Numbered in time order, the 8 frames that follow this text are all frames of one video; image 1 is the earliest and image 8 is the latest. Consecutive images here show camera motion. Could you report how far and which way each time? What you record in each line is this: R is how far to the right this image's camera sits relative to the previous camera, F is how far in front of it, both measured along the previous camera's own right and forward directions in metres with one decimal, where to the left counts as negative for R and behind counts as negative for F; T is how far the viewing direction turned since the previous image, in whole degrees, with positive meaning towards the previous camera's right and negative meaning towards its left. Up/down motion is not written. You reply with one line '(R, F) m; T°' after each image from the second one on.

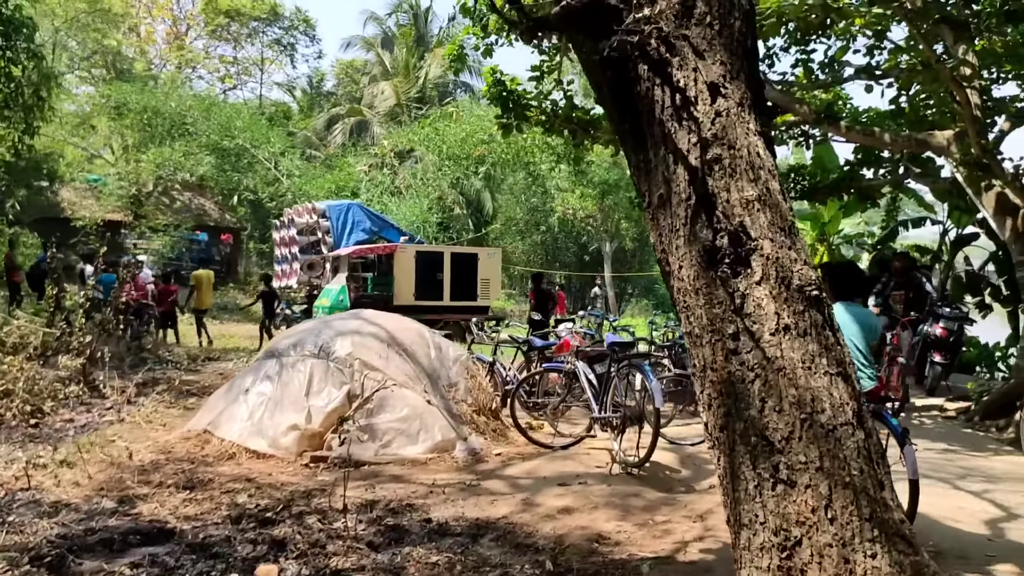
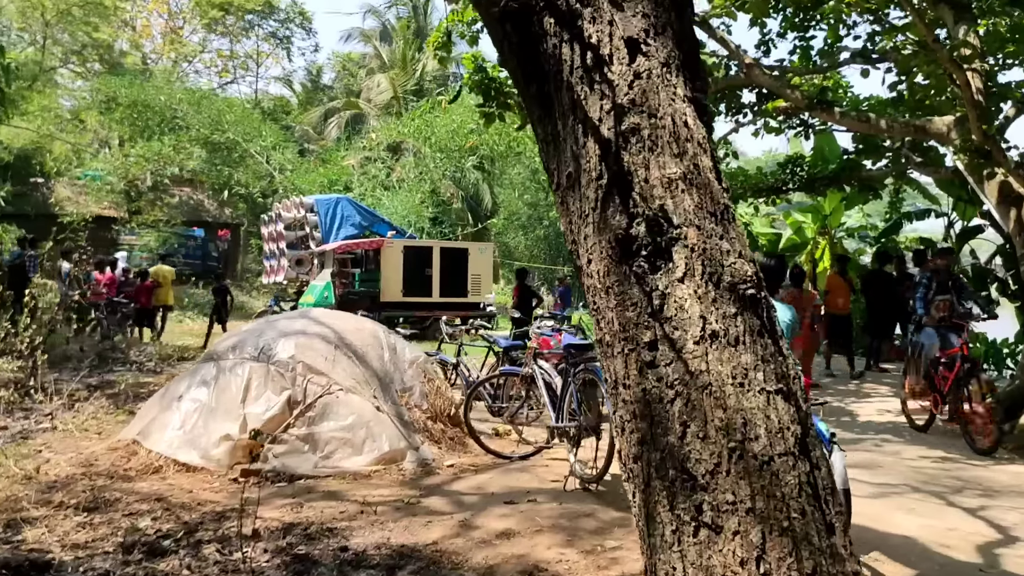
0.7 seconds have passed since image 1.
(+0.3, +0.5) m; -1°
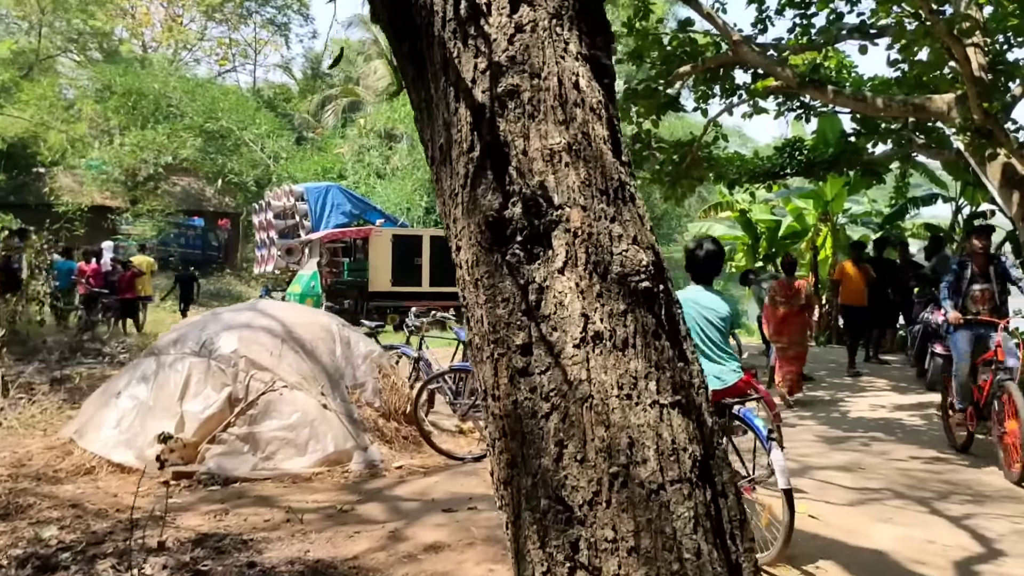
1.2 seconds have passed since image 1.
(+0.3, +0.3) m; -1°
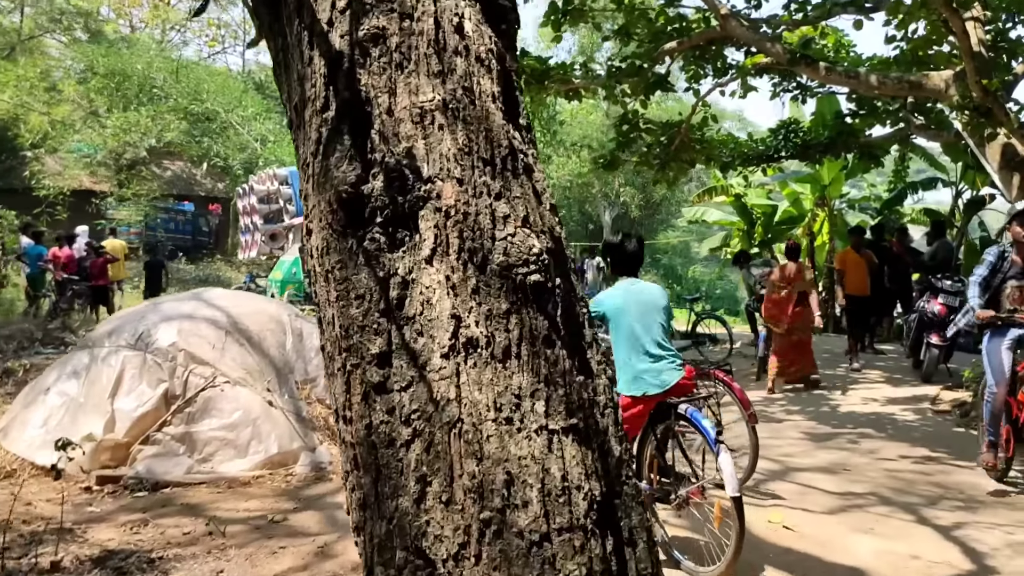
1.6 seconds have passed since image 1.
(+0.2, +0.4) m; 0°
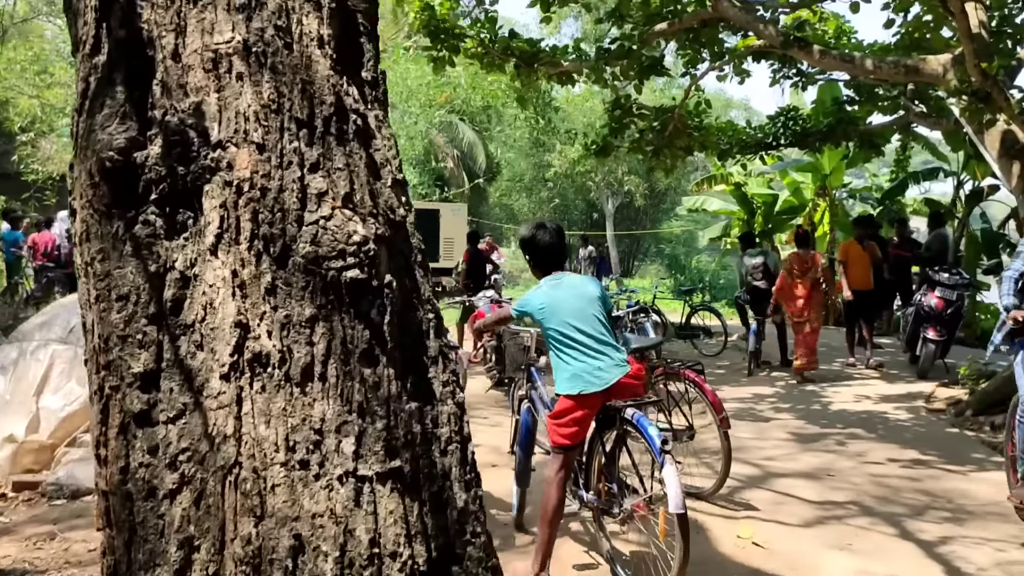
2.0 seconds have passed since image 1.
(+0.2, +0.3) m; -1°
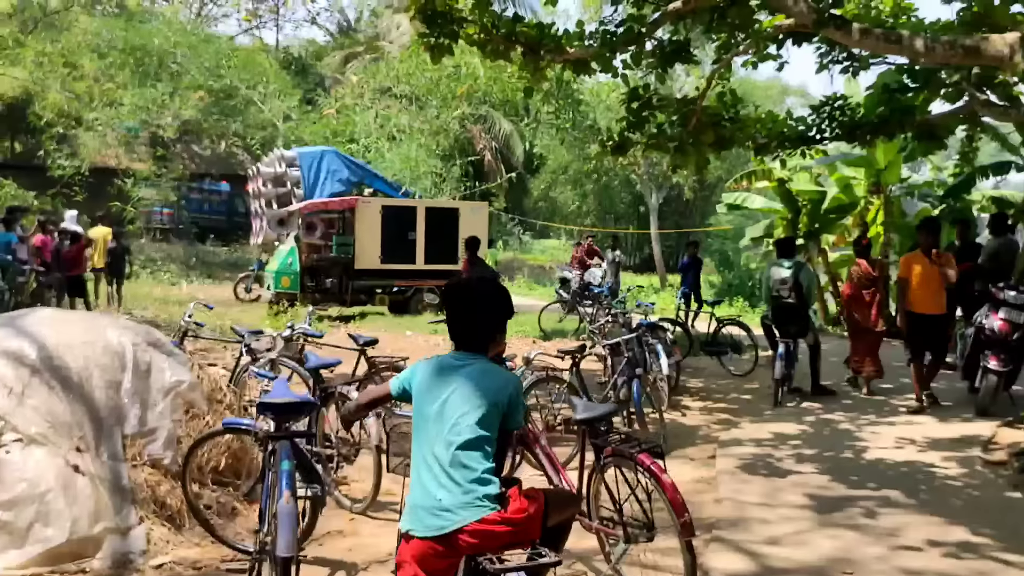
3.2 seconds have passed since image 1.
(+0.5, +0.9) m; -4°
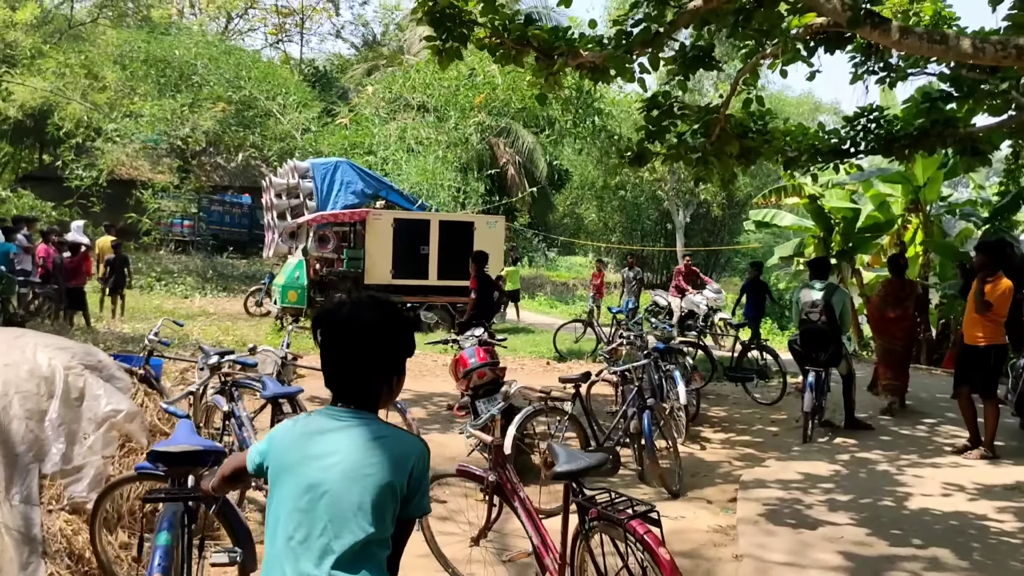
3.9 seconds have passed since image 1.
(+0.2, +0.6) m; -2°
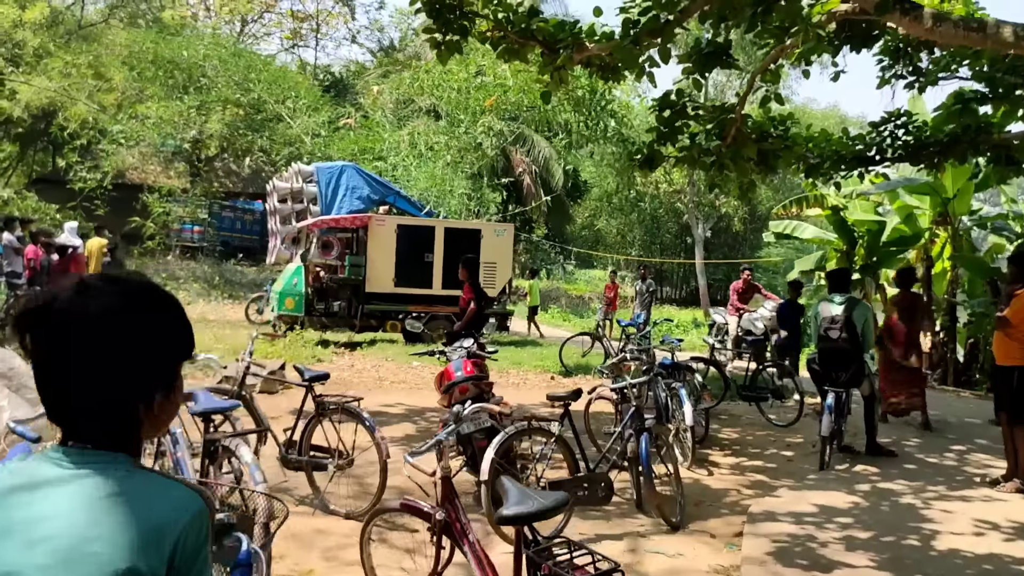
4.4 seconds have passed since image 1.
(+0.2, +0.5) m; -1°
